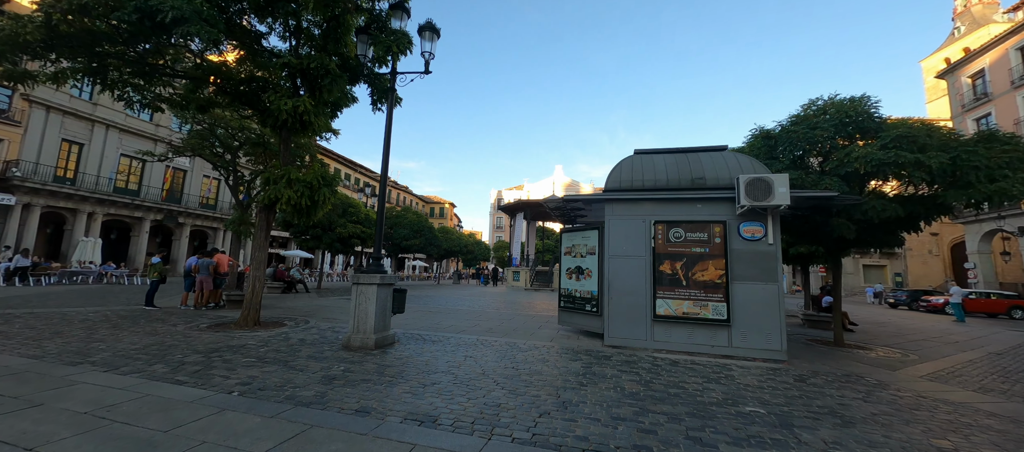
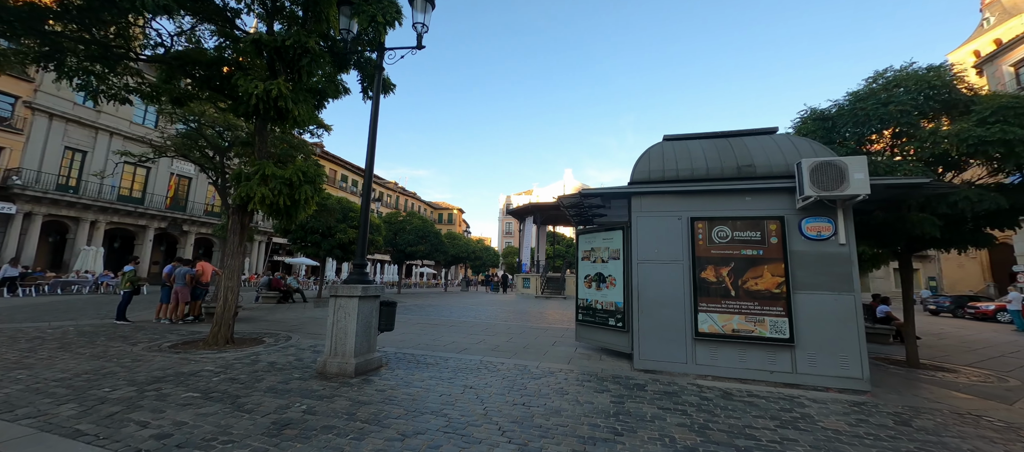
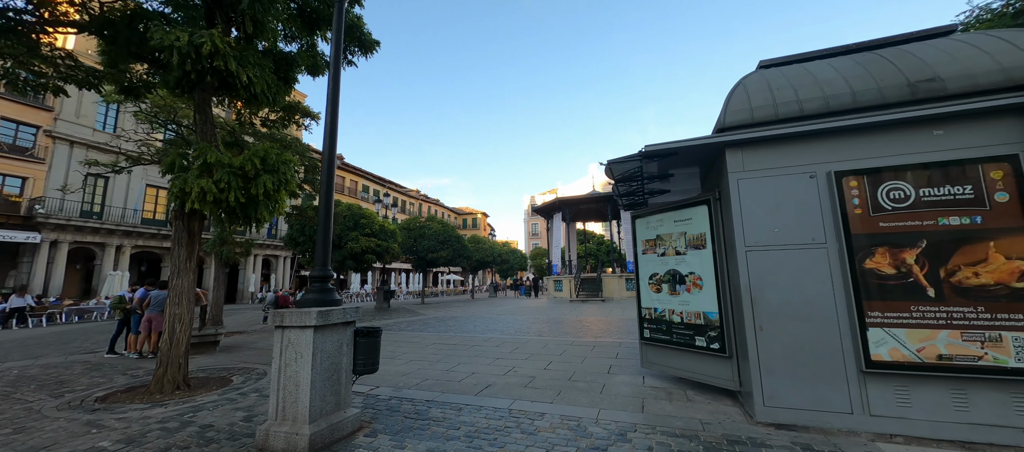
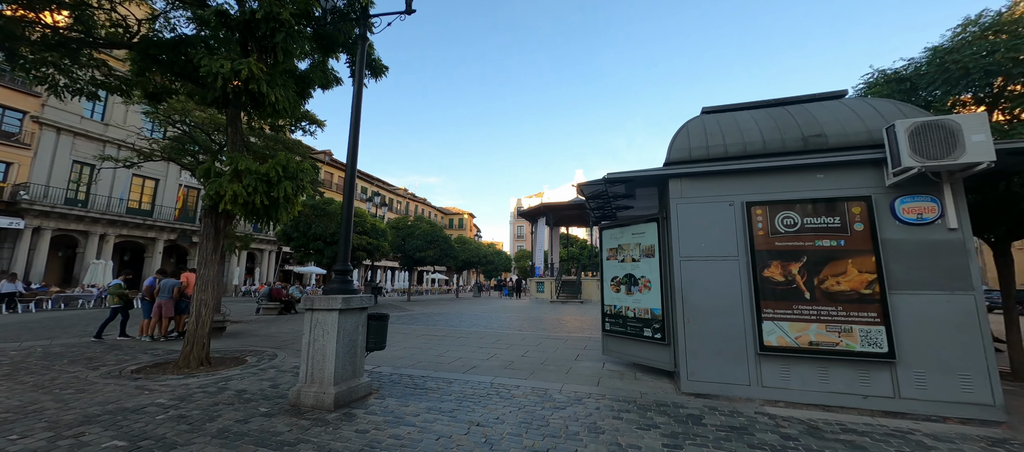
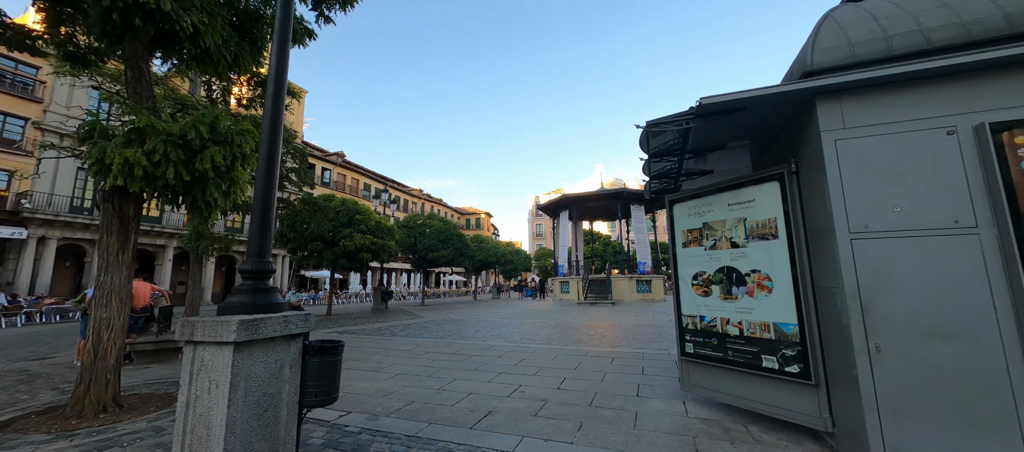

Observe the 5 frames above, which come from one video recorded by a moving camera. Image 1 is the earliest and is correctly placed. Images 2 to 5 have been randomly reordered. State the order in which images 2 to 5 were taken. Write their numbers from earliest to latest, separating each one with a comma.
2, 4, 3, 5
